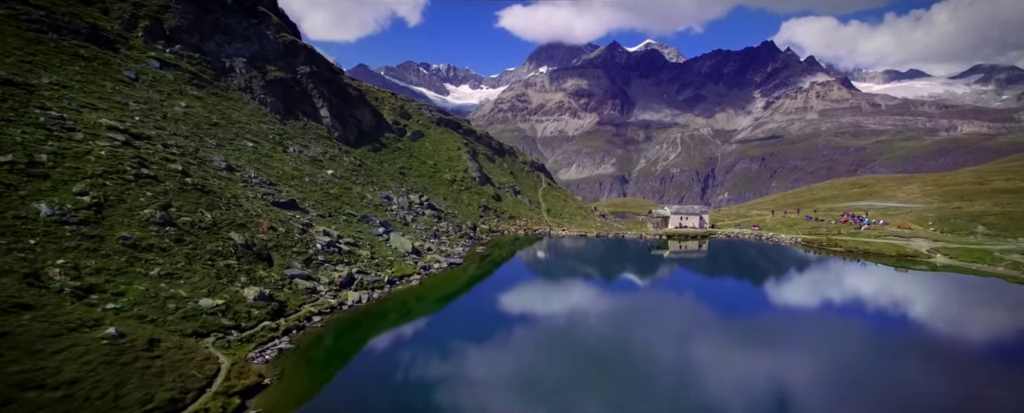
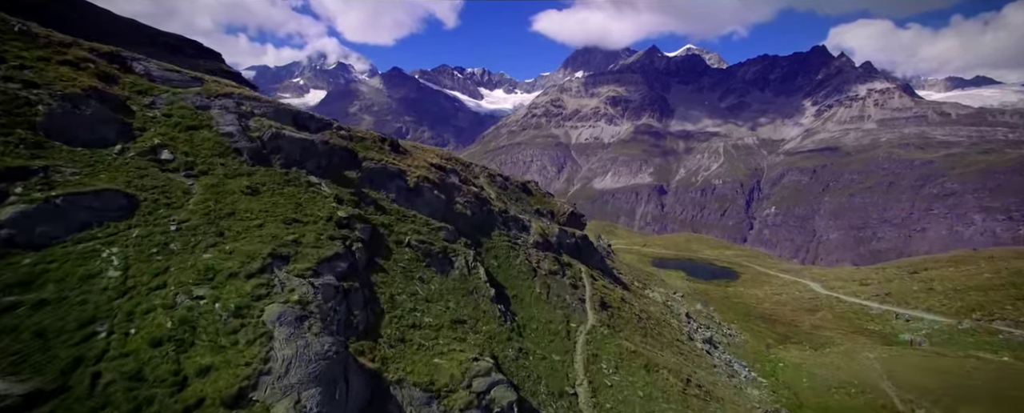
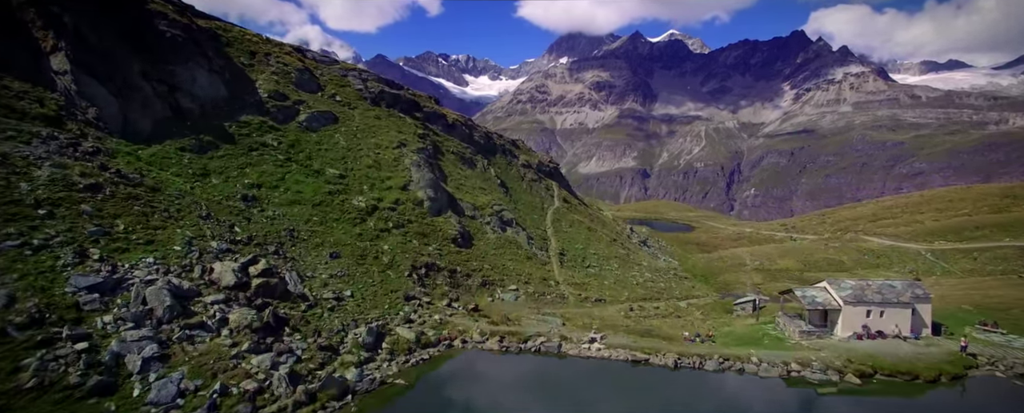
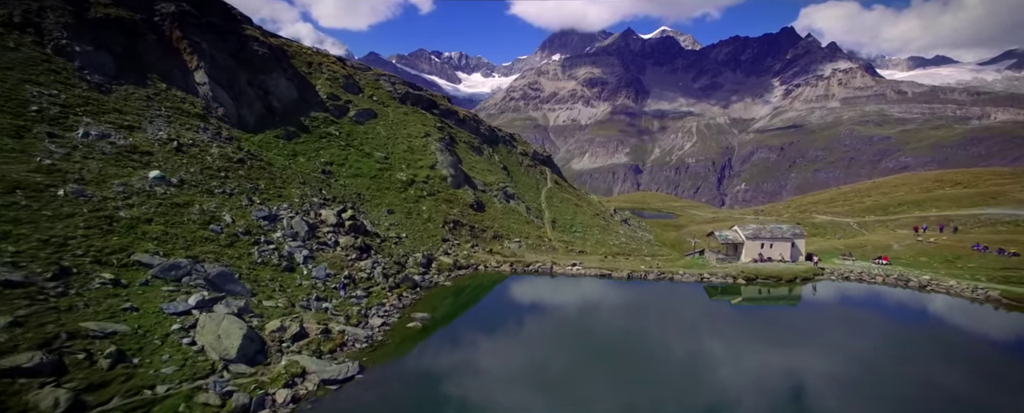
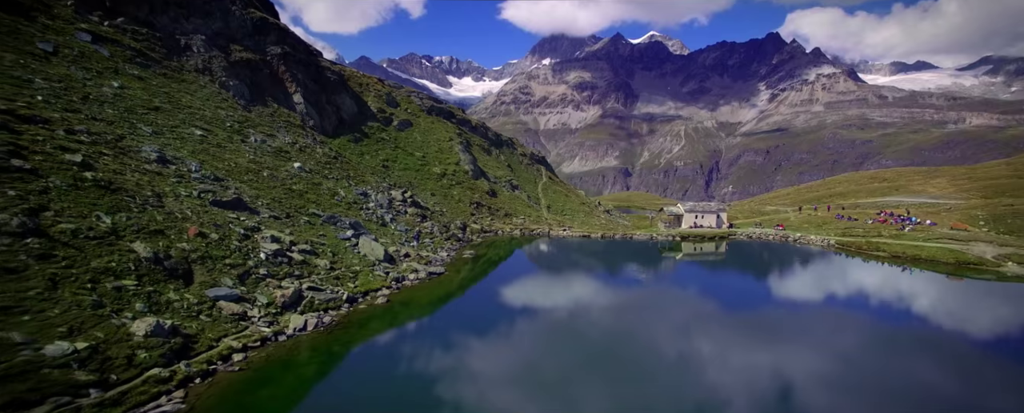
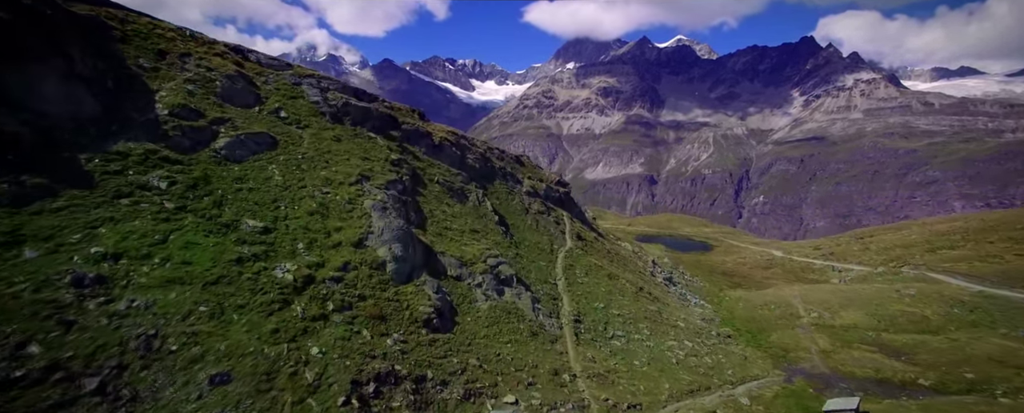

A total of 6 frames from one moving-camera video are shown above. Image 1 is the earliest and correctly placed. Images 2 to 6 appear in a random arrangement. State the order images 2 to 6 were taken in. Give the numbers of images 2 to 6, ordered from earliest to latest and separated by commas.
5, 4, 3, 6, 2
